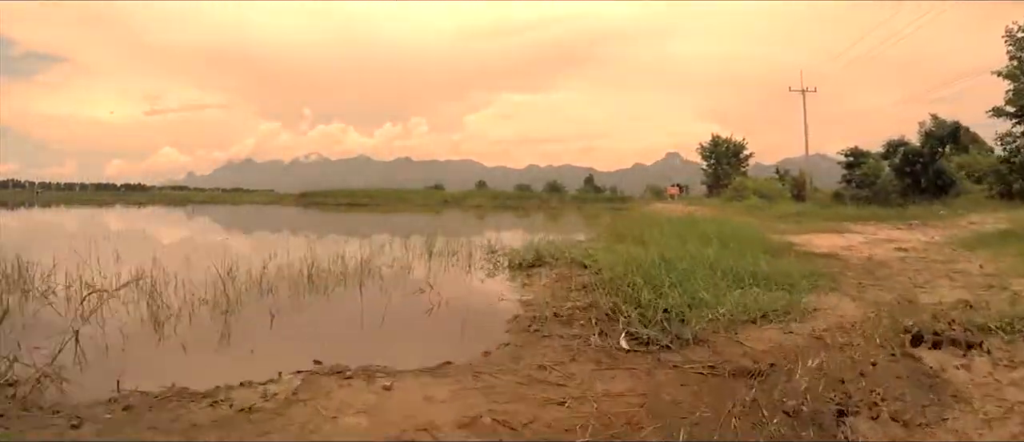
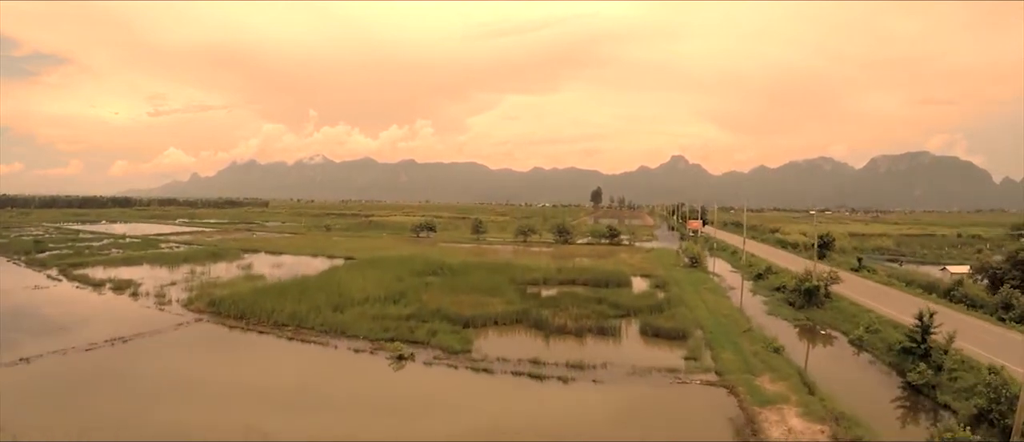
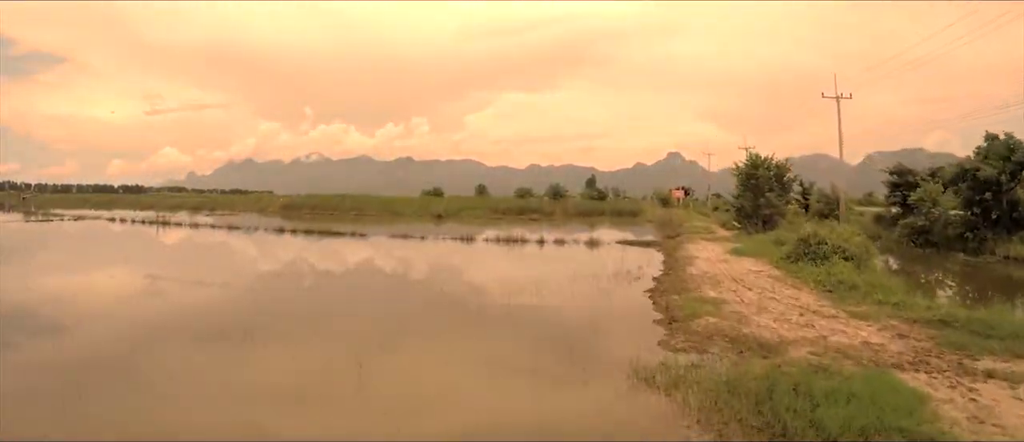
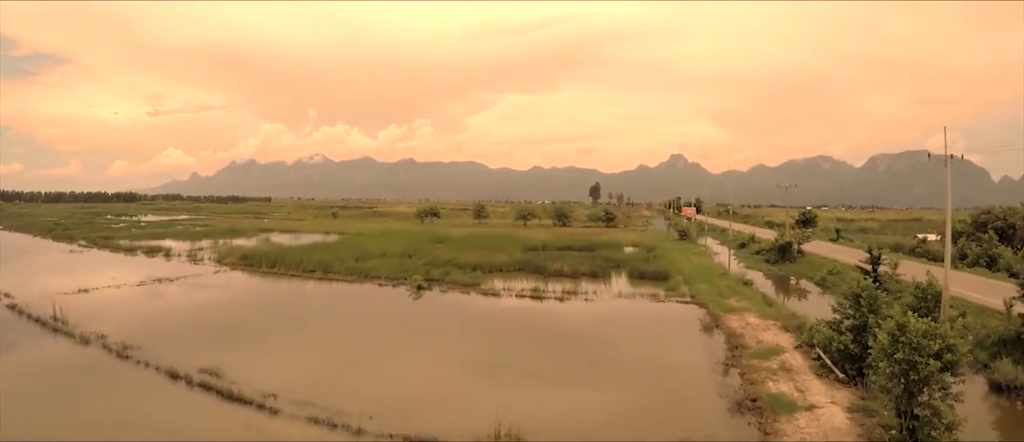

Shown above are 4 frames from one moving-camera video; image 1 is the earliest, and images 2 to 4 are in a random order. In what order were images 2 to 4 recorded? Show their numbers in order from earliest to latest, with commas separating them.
3, 4, 2
